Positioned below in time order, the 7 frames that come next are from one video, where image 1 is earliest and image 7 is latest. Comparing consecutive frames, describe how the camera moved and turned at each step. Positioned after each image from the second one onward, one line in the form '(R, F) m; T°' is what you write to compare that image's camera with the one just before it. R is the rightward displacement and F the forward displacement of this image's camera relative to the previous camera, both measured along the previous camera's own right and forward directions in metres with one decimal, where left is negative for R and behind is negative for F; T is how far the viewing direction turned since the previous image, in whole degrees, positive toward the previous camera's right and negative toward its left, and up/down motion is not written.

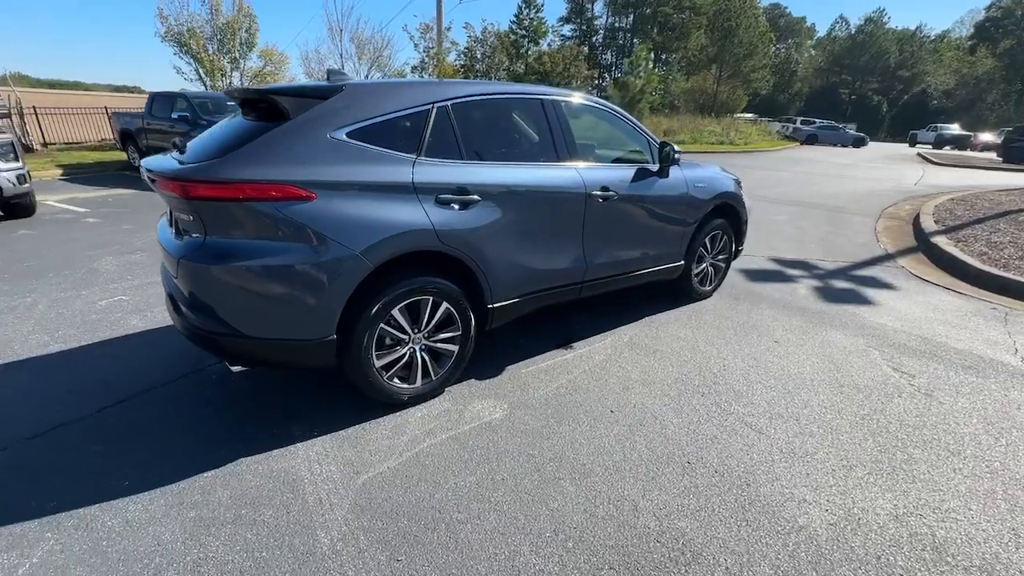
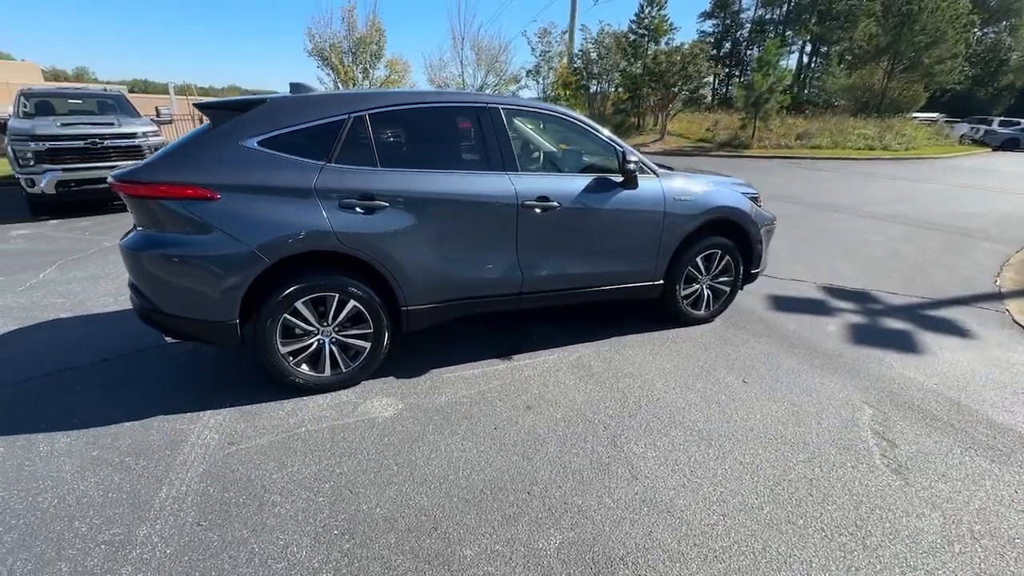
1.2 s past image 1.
(+1.3, +0.2) m; -15°
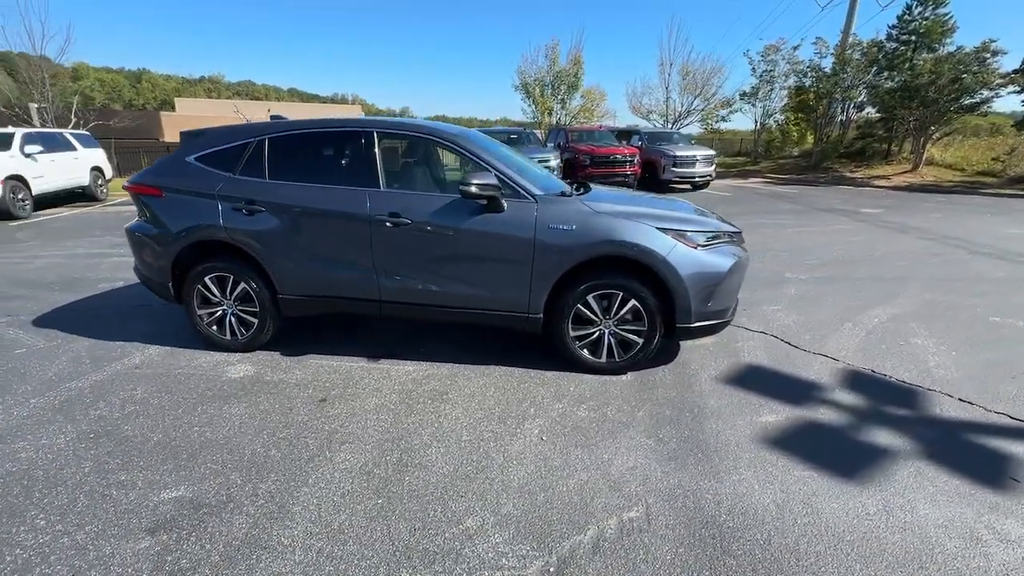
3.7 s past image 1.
(+2.6, +0.6) m; -27°
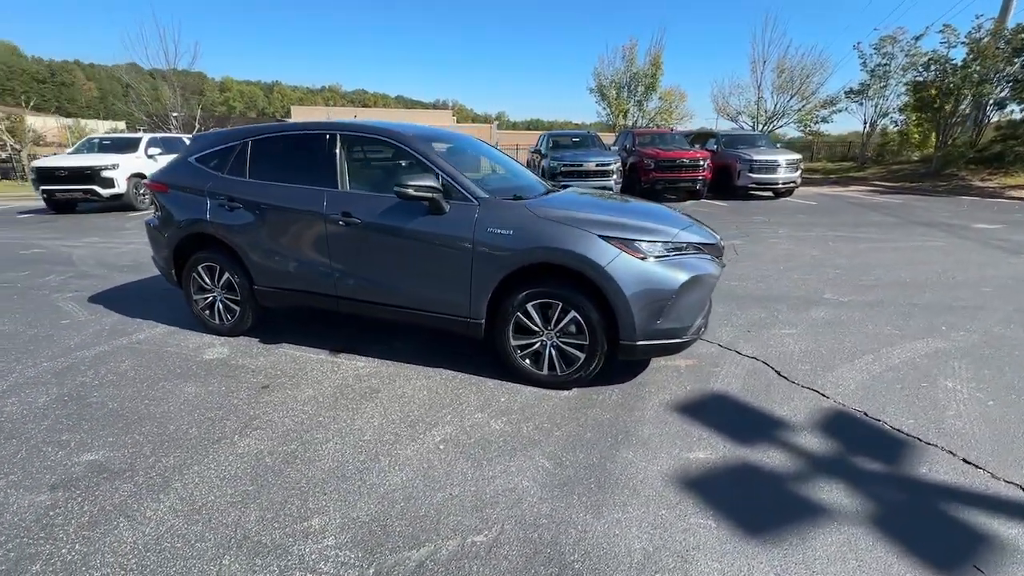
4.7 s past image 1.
(+1.0, +0.2) m; -11°
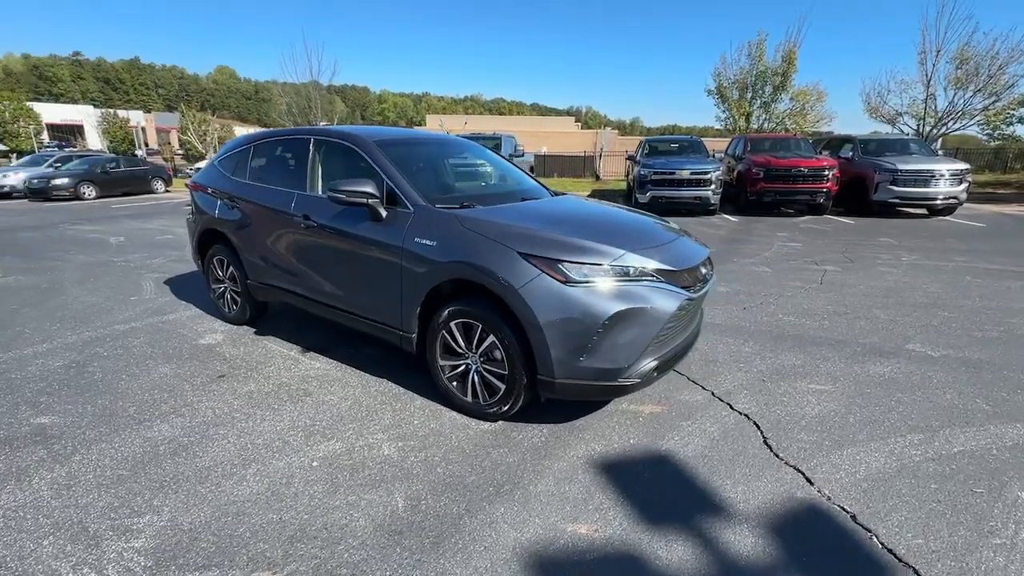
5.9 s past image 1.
(+1.2, +0.5) m; -15°
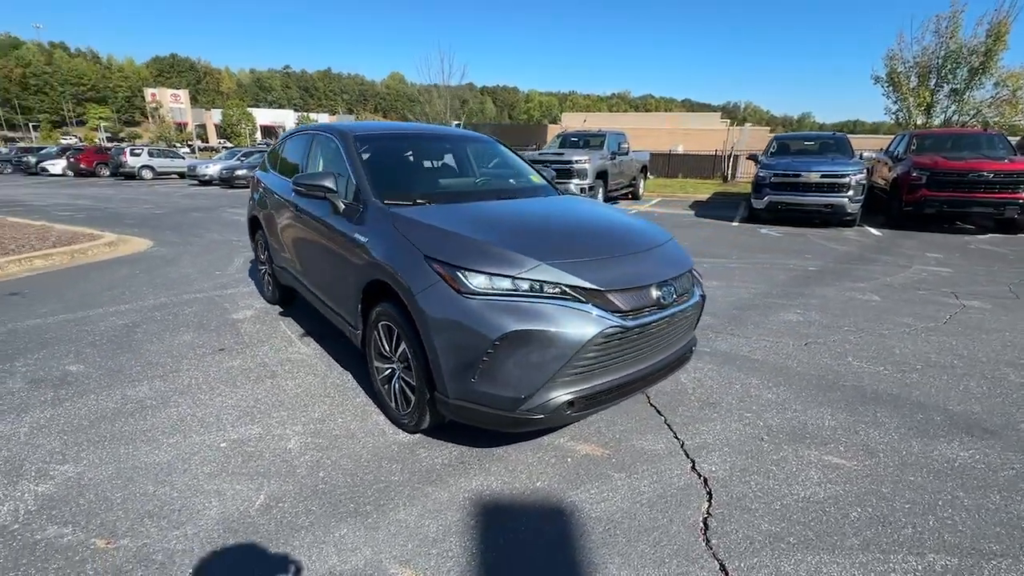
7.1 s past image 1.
(+1.2, +0.5) m; -16°
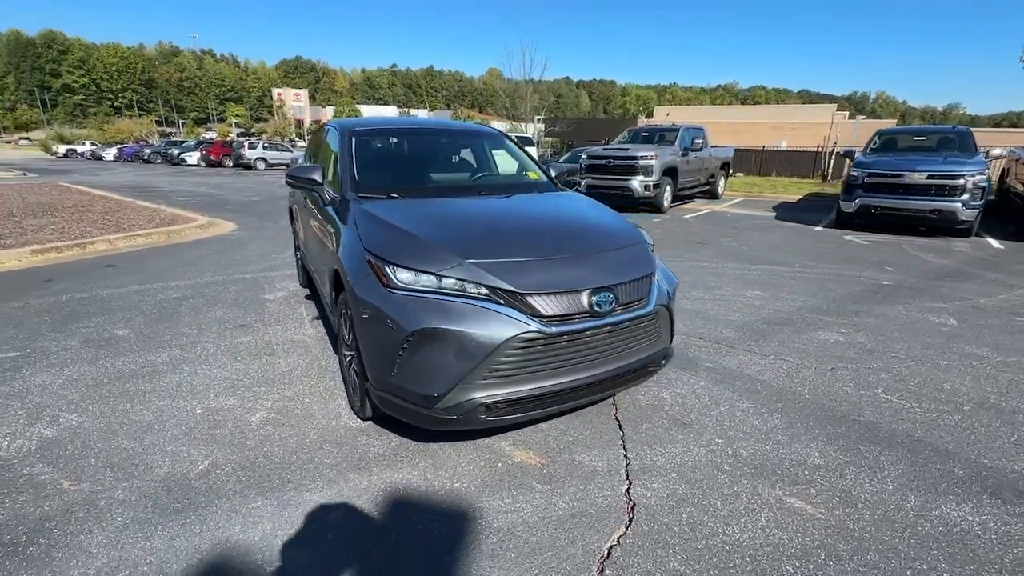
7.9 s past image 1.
(+0.8, +0.1) m; -10°
